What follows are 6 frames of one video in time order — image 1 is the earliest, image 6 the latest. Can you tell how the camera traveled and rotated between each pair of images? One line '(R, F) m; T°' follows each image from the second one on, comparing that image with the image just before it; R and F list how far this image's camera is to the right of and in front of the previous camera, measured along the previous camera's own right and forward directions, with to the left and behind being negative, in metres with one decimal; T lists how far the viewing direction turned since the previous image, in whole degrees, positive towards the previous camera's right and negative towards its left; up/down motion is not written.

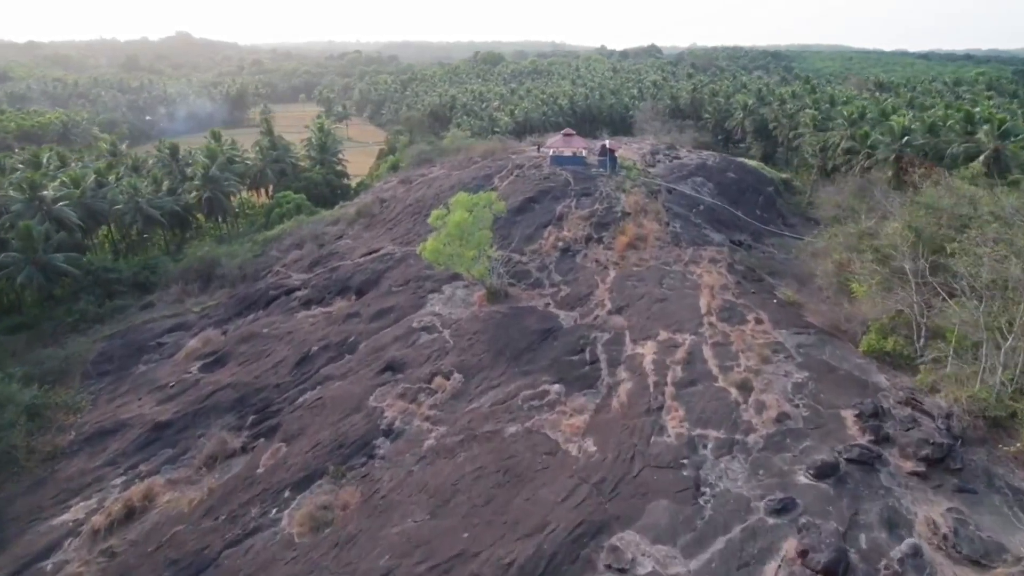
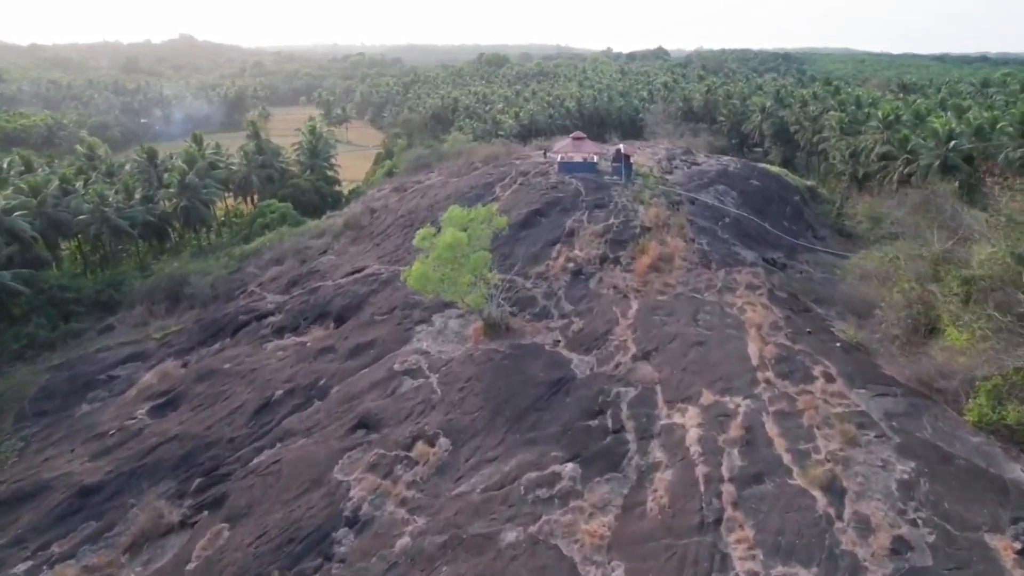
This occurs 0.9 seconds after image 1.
(+0.1, +4.1) m; 0°
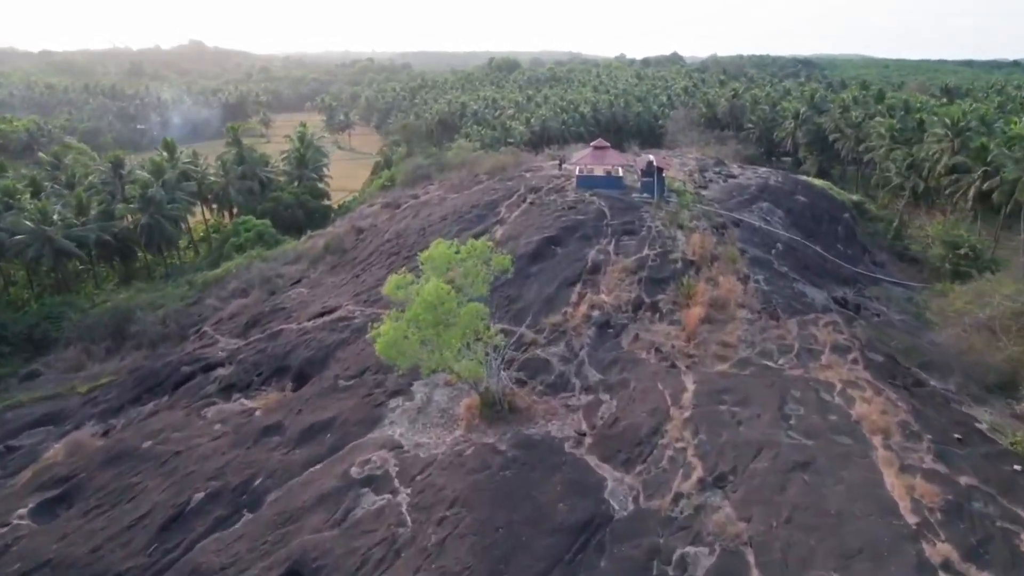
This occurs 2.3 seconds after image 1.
(+0.1, +5.9) m; -1°
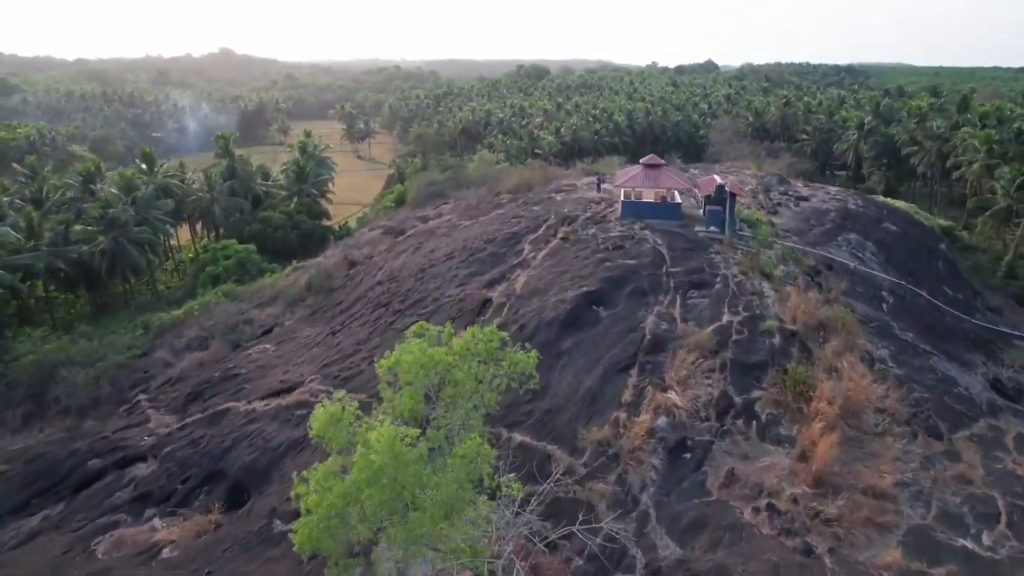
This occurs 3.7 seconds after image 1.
(0.0, +6.5) m; -2°
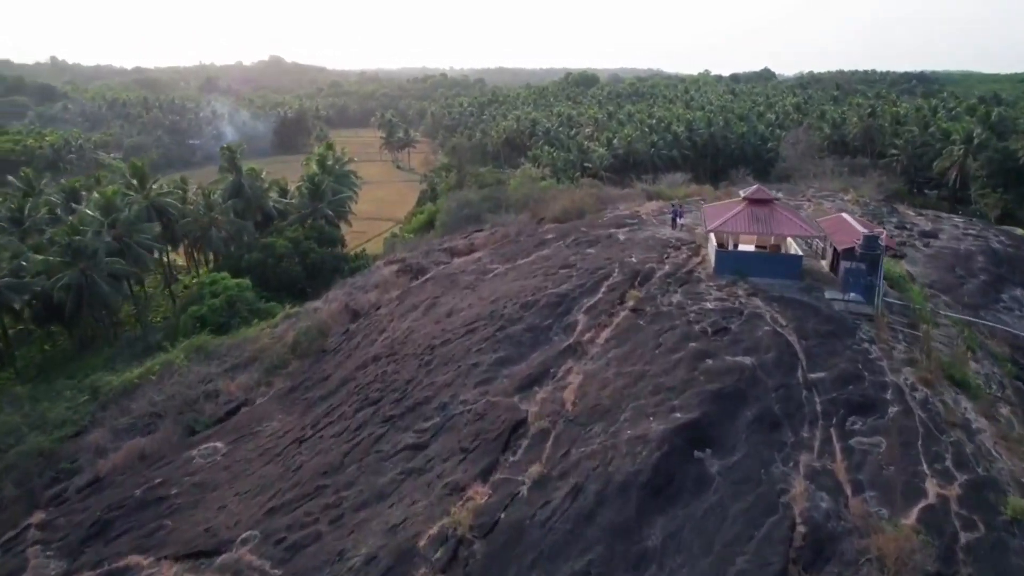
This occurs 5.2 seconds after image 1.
(-0.1, +6.6) m; -4°
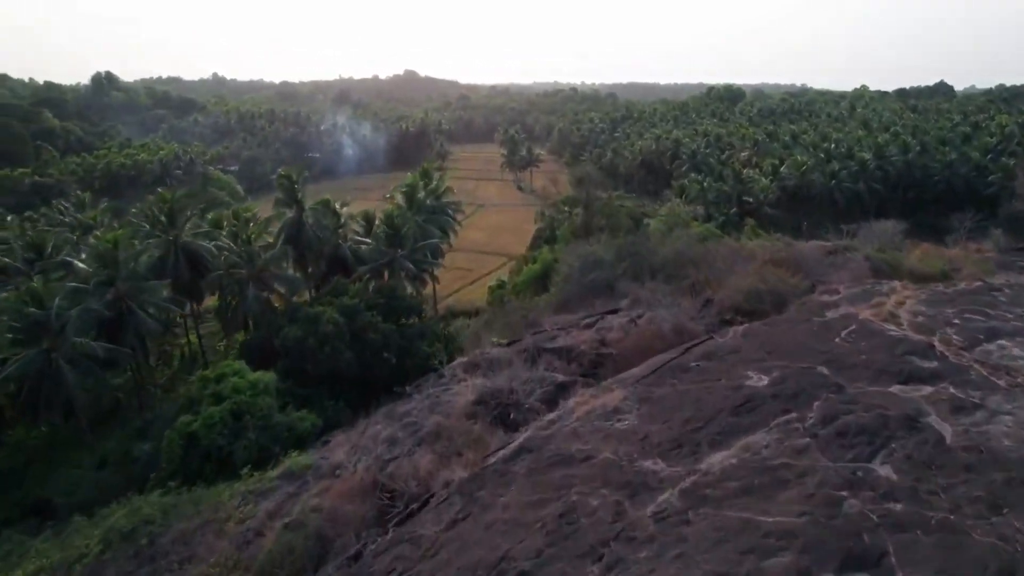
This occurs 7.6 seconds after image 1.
(-1.1, +10.9) m; -11°
